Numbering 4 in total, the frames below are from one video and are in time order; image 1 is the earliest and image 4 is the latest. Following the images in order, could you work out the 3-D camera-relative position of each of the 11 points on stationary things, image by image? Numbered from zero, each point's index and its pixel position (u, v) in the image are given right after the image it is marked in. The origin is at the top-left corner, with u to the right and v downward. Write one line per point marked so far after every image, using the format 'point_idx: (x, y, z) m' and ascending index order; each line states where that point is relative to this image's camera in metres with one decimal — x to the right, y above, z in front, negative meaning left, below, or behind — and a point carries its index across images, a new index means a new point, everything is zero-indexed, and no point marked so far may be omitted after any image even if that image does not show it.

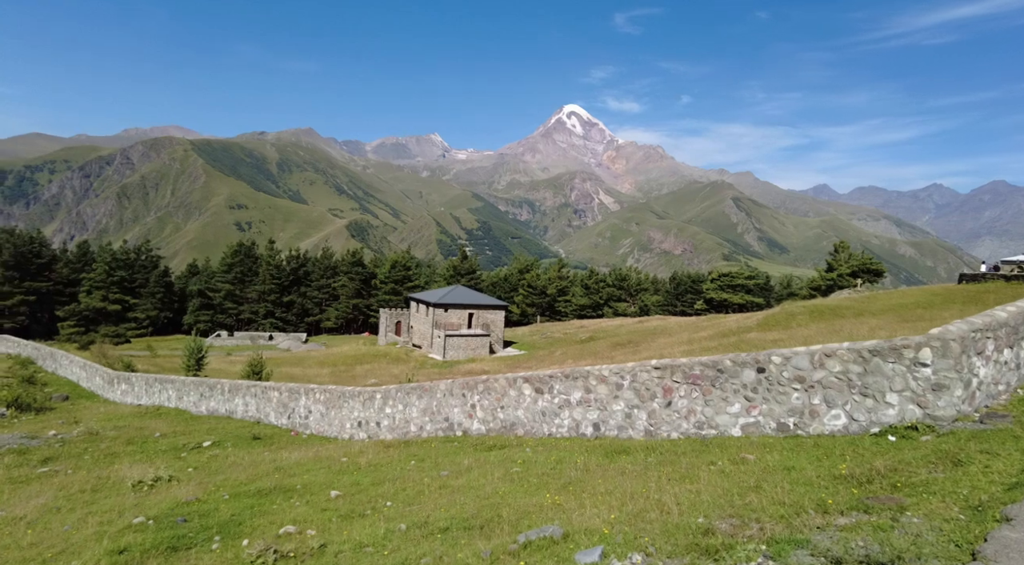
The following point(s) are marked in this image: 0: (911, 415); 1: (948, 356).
0: (+6.9, -2.3, +10.6) m
1: (+7.4, -1.3, +10.5) m
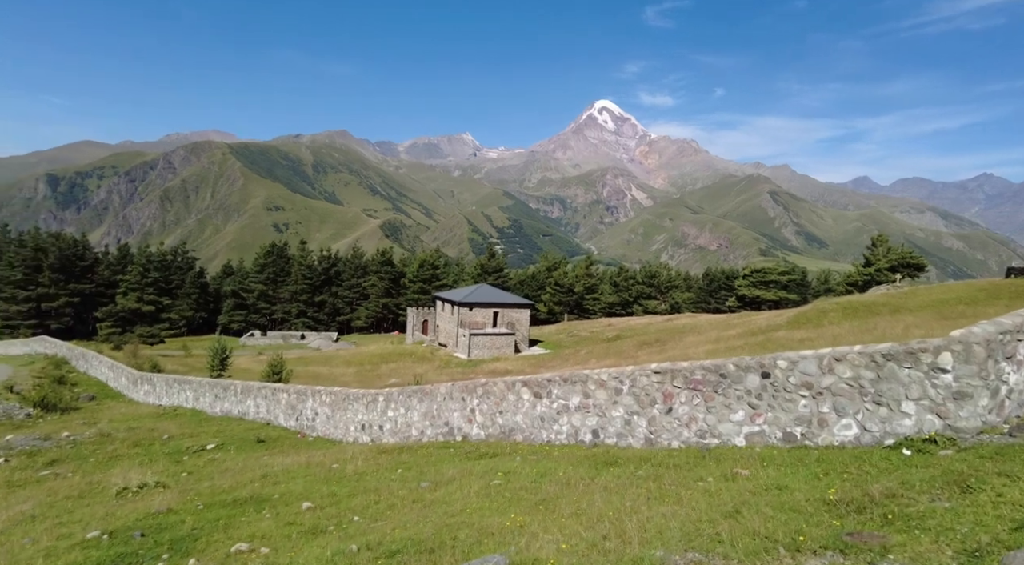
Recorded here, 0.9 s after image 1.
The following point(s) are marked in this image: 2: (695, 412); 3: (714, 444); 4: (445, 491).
0: (+6.6, -2.3, +9.6) m
1: (+7.1, -1.2, +9.4) m
2: (+3.6, -2.6, +12.1) m
3: (+3.9, -3.1, +11.7) m
4: (-1.1, -3.4, +10.1) m
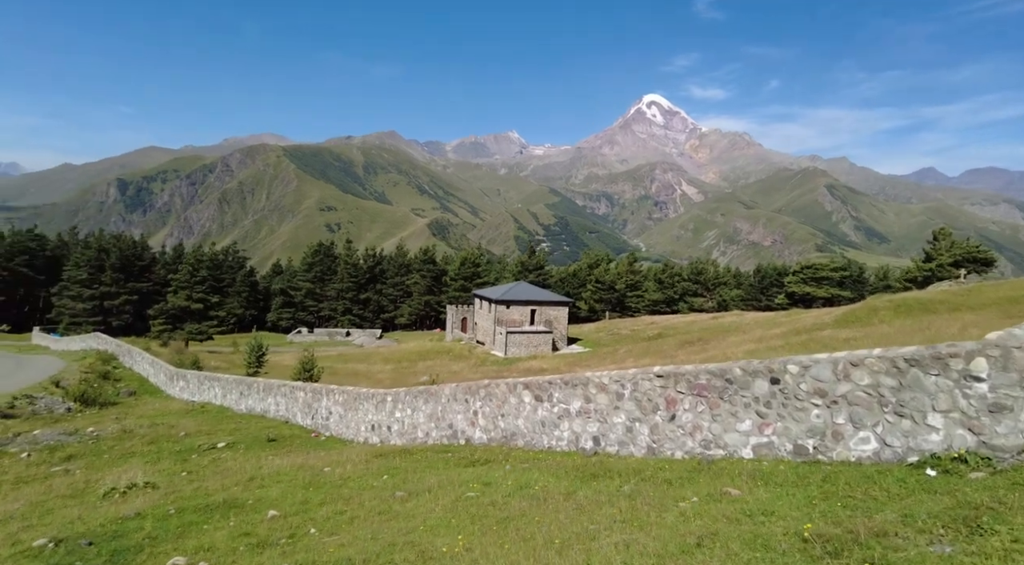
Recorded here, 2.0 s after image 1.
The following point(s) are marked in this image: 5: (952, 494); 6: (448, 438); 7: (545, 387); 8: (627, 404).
0: (+6.1, -2.2, +8.3) m
1: (+6.6, -1.2, +8.1) m
2: (+3.4, -2.5, +11.1) m
3: (+3.6, -3.0, +10.7) m
4: (-1.5, -3.4, +9.4) m
5: (+4.7, -2.2, +6.5) m
6: (-1.7, -4.2, +16.6) m
7: (+0.8, -2.4, +14.1) m
8: (+2.3, -2.5, +12.4) m
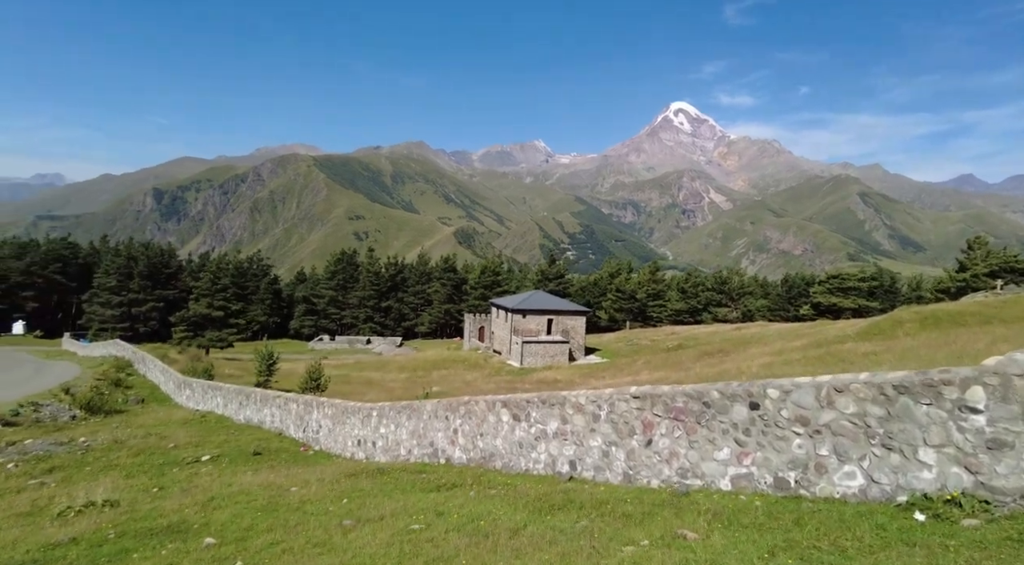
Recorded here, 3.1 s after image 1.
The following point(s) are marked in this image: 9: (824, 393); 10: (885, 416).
0: (+5.3, -2.4, +7.3) m
1: (+5.8, -1.4, +7.1) m
2: (+2.7, -2.7, +10.2) m
3: (+2.9, -3.3, +9.8) m
4: (-2.2, -3.6, +8.7) m
5: (+3.9, -2.4, +5.6) m
6: (-2.2, -4.5, +15.9) m
7: (+0.2, -2.7, +13.3) m
8: (+1.7, -2.7, +11.5) m
9: (+4.4, -1.5, +8.6) m
10: (+4.9, -1.7, +7.9) m
